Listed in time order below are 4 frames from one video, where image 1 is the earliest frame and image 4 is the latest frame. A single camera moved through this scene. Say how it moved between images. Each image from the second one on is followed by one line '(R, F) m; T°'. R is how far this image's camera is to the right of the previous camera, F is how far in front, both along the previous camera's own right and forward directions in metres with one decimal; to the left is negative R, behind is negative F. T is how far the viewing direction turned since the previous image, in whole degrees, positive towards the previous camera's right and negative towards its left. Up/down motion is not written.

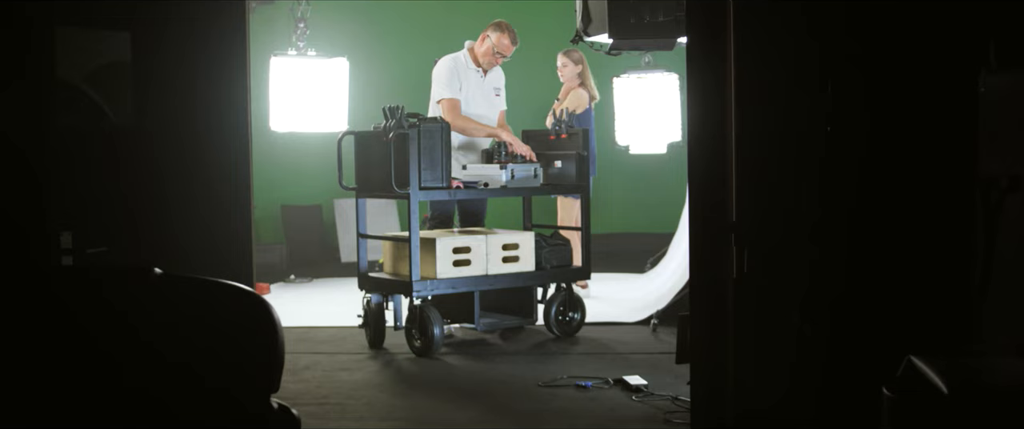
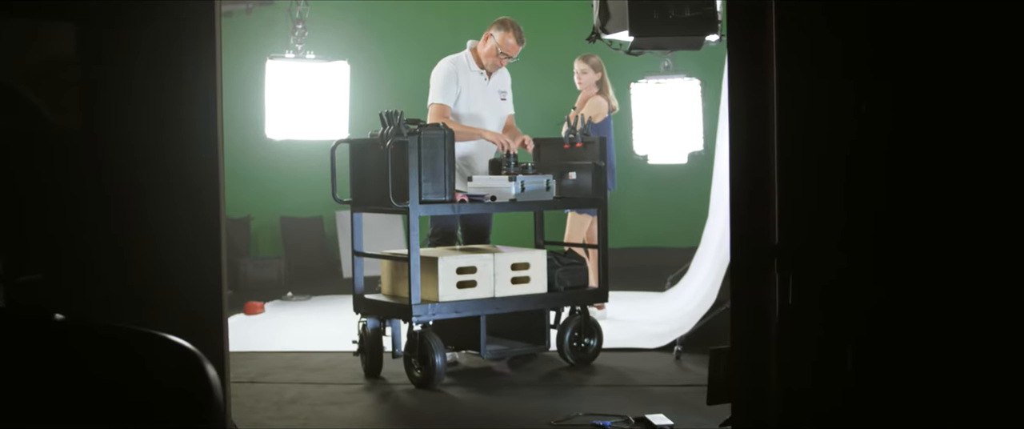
(0.0, +0.4) m; 0°
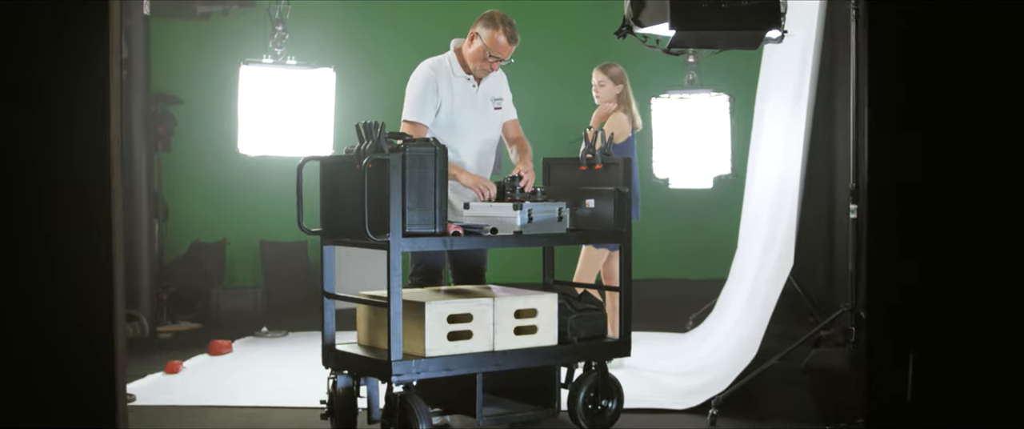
(0.0, +0.8) m; 0°
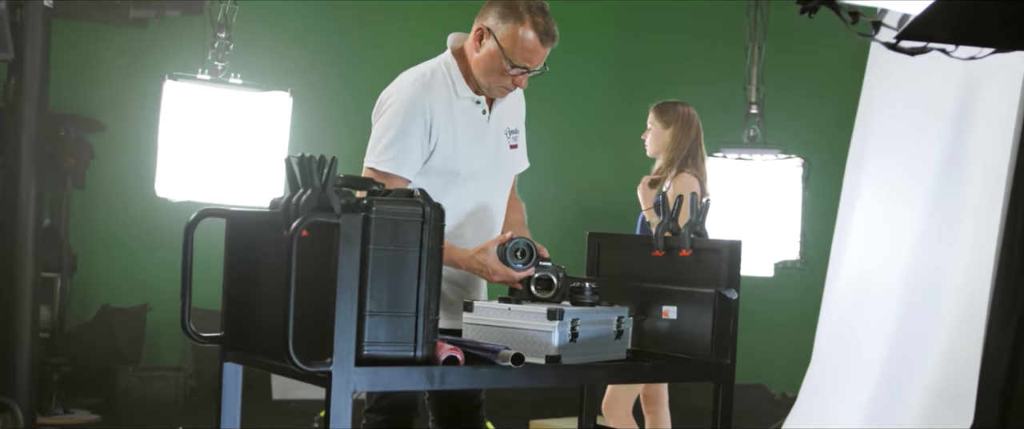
(-0.1, +1.5) m; +1°
